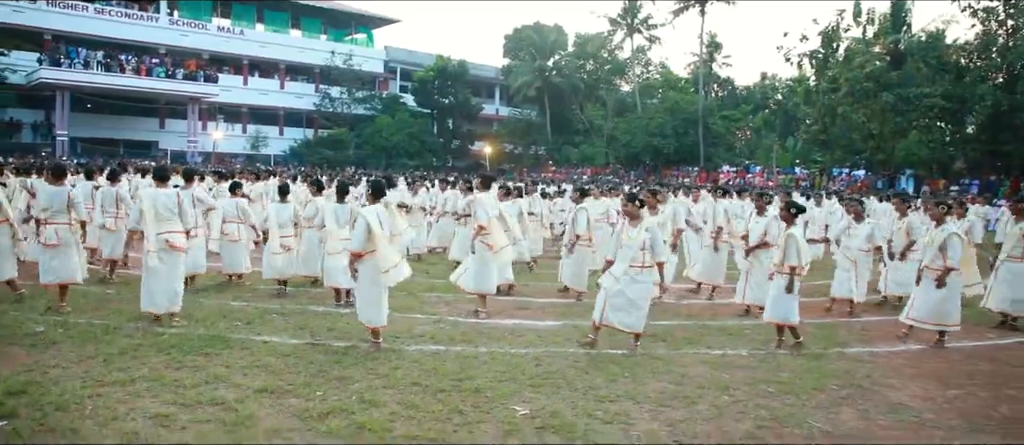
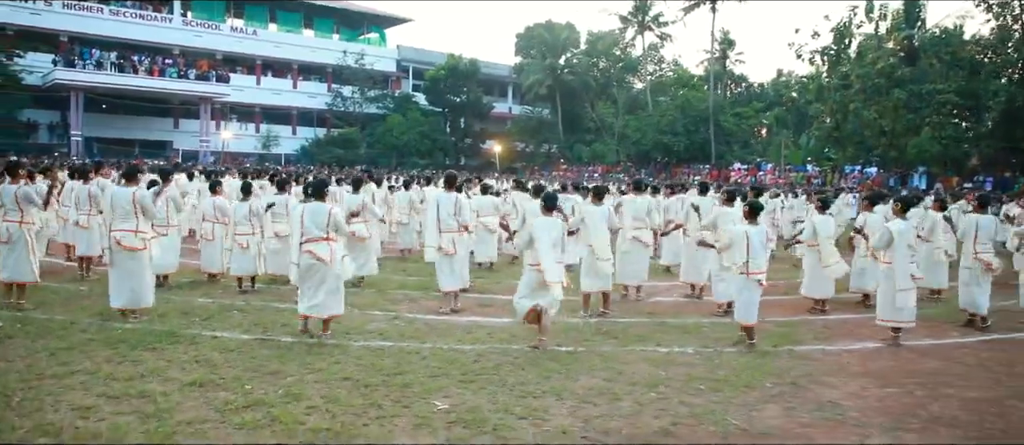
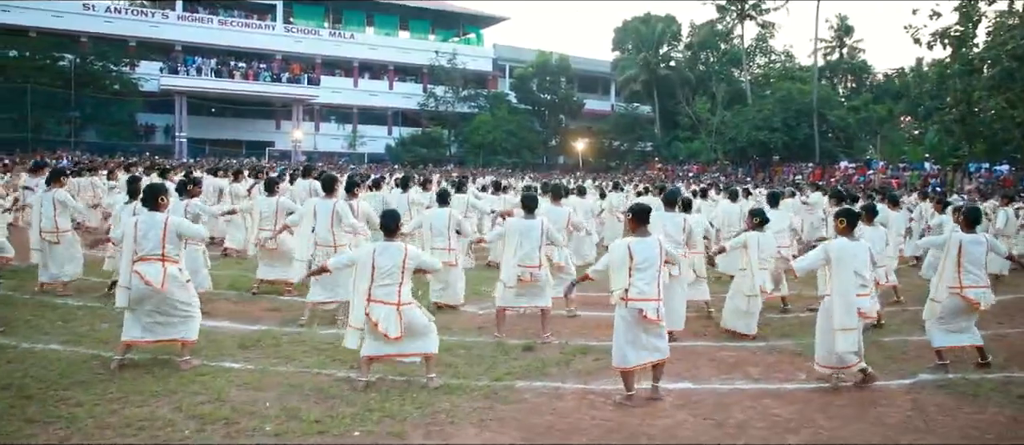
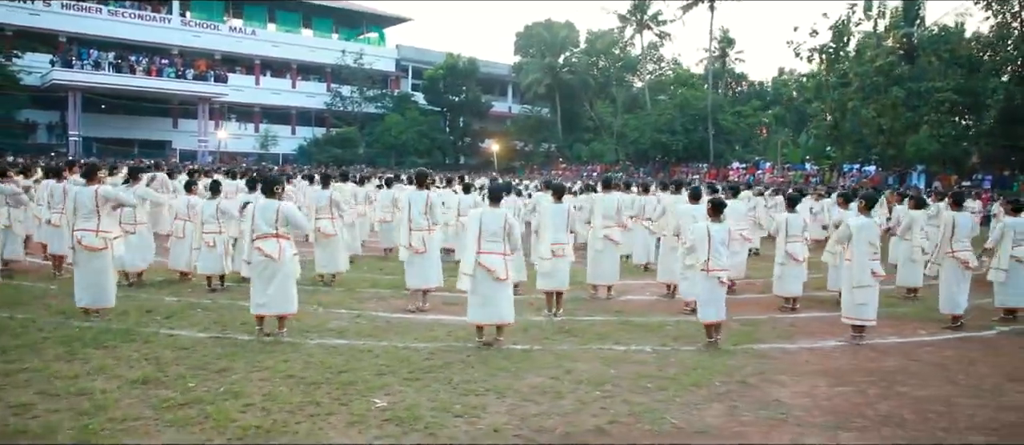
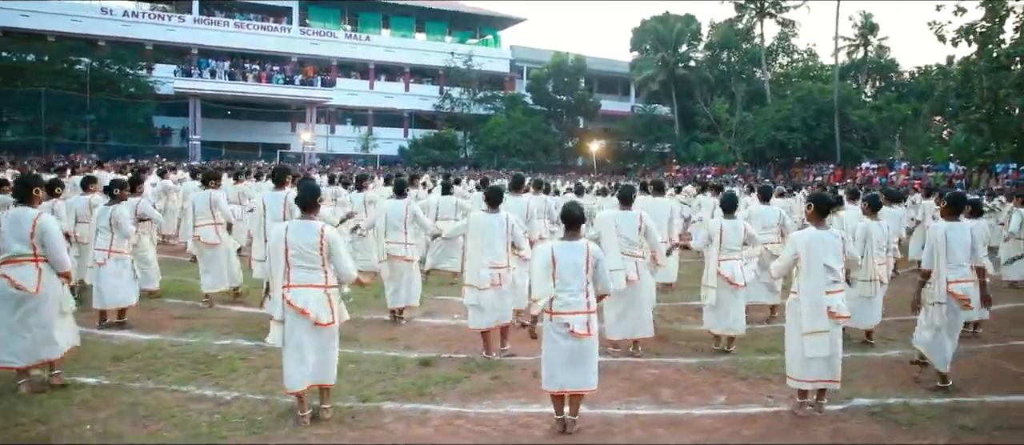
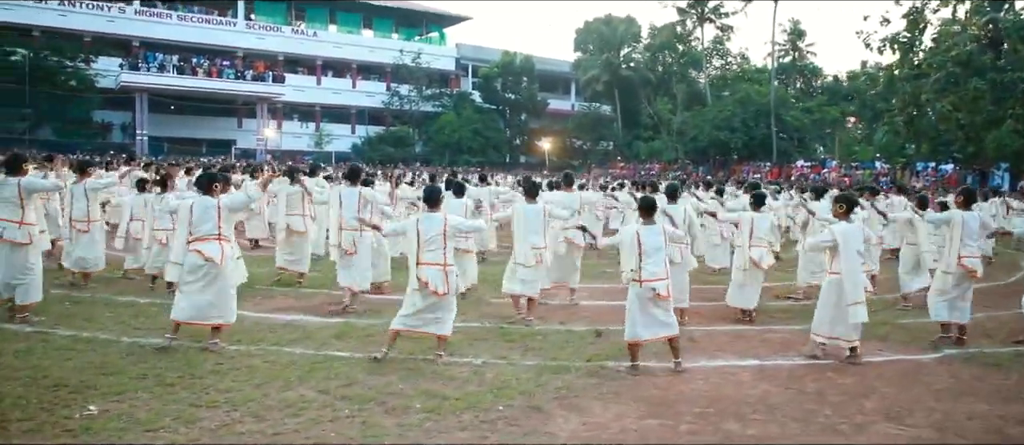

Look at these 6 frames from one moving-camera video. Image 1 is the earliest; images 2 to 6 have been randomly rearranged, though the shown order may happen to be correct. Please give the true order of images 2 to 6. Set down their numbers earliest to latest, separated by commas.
2, 4, 6, 3, 5
